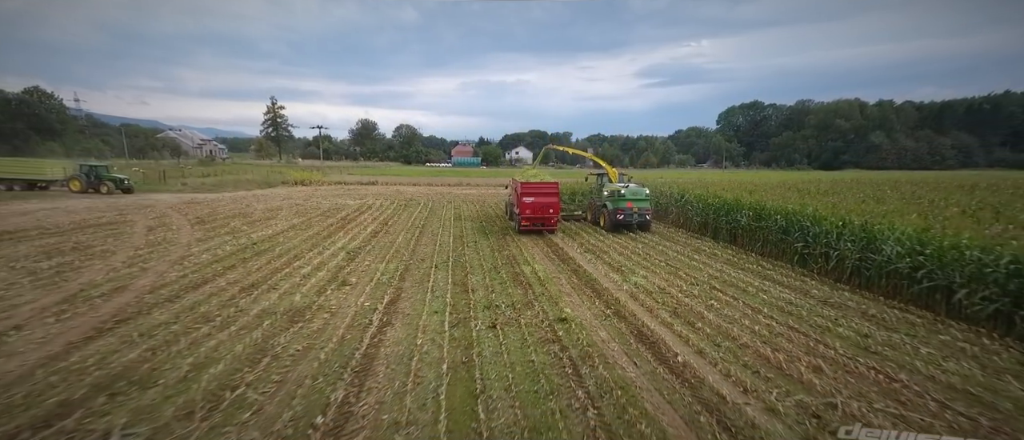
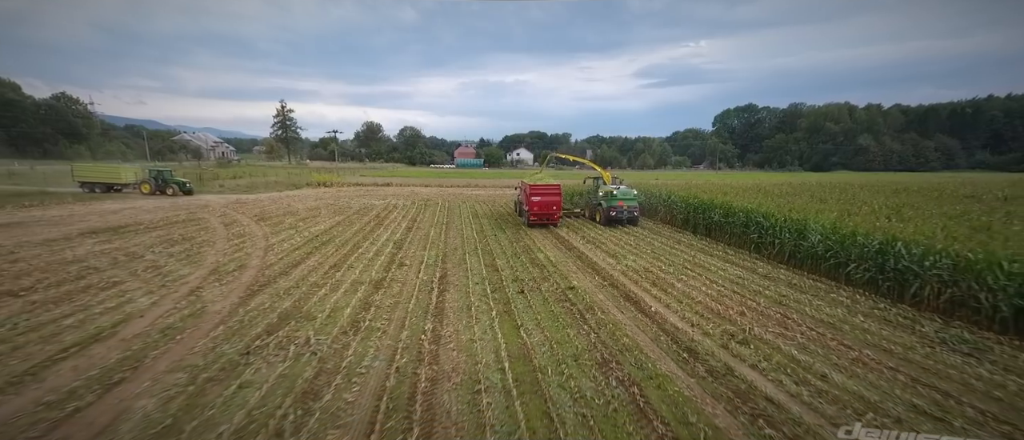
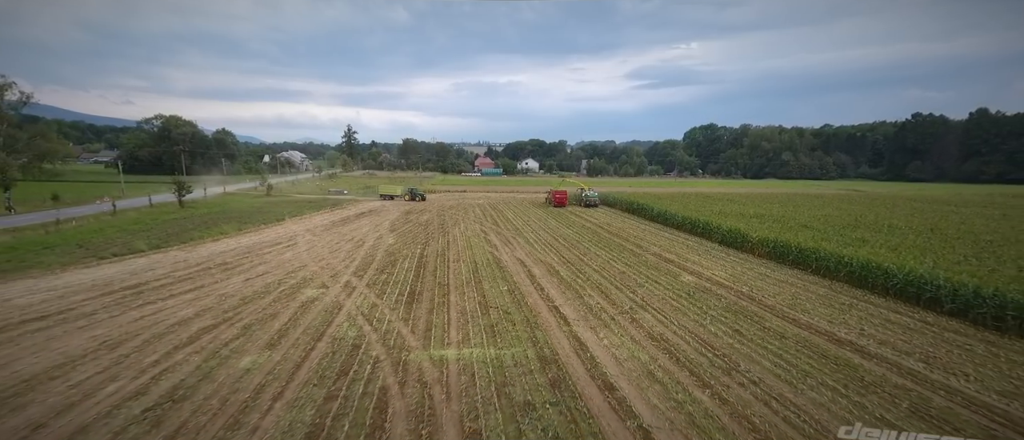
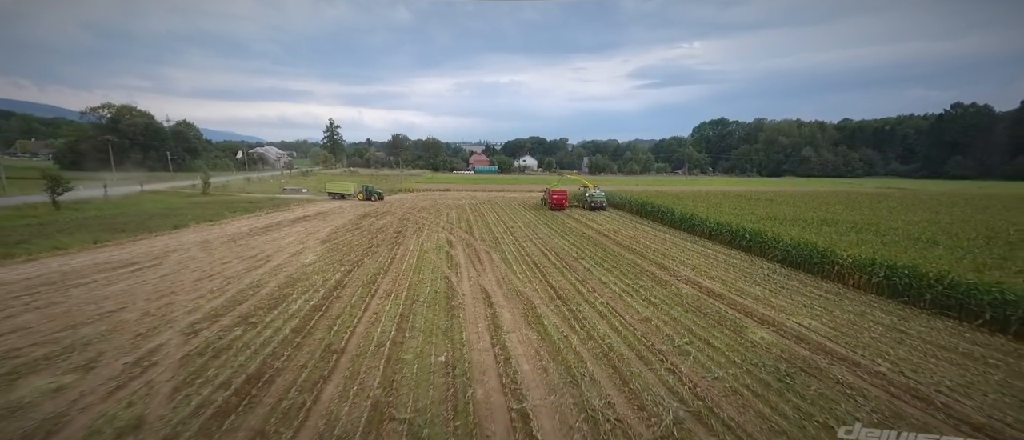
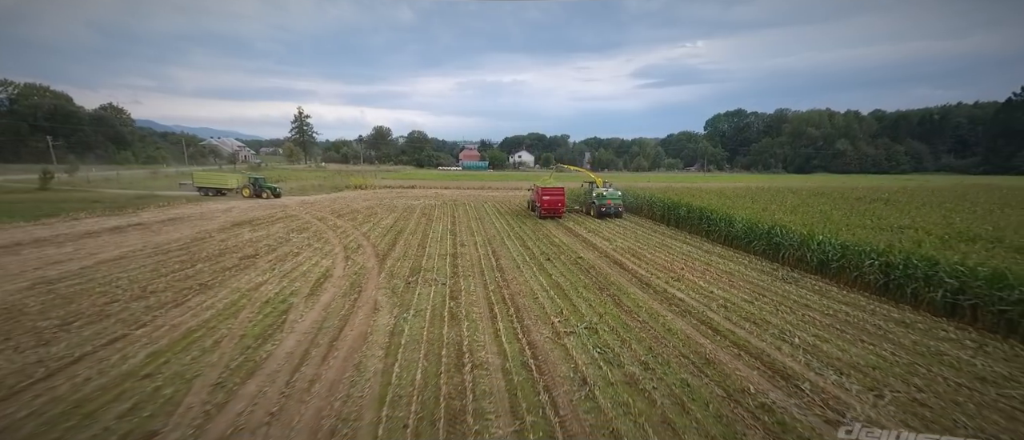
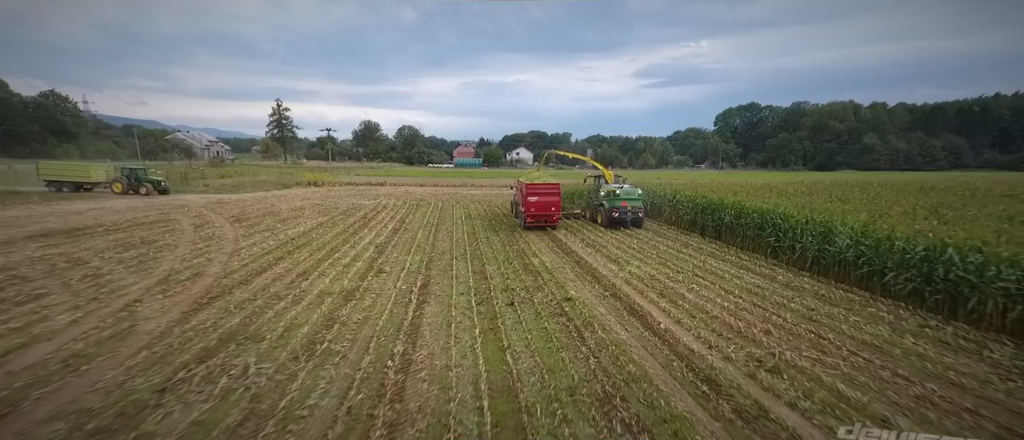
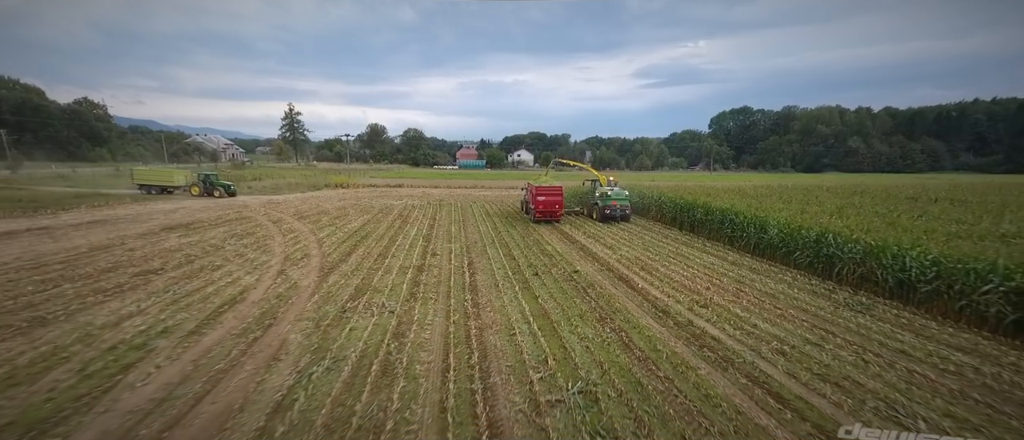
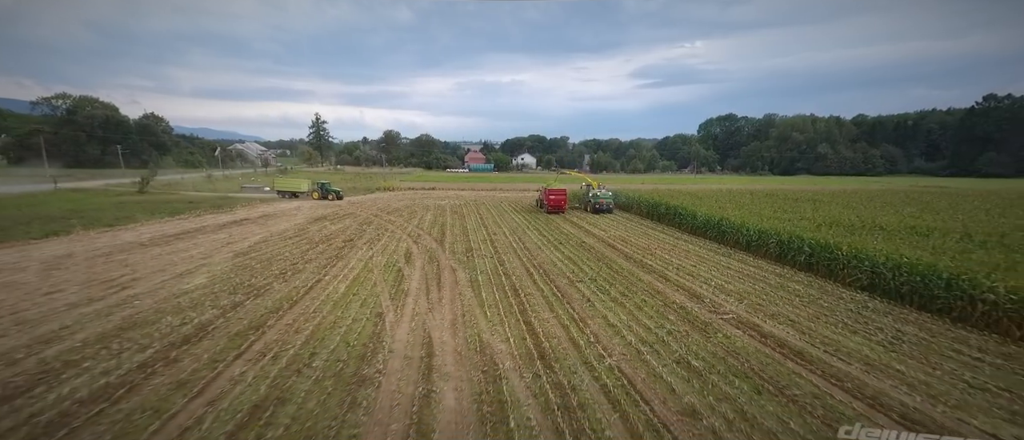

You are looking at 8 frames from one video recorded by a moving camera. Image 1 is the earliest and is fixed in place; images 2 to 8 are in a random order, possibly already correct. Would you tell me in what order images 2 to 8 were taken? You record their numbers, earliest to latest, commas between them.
6, 2, 7, 5, 8, 4, 3
